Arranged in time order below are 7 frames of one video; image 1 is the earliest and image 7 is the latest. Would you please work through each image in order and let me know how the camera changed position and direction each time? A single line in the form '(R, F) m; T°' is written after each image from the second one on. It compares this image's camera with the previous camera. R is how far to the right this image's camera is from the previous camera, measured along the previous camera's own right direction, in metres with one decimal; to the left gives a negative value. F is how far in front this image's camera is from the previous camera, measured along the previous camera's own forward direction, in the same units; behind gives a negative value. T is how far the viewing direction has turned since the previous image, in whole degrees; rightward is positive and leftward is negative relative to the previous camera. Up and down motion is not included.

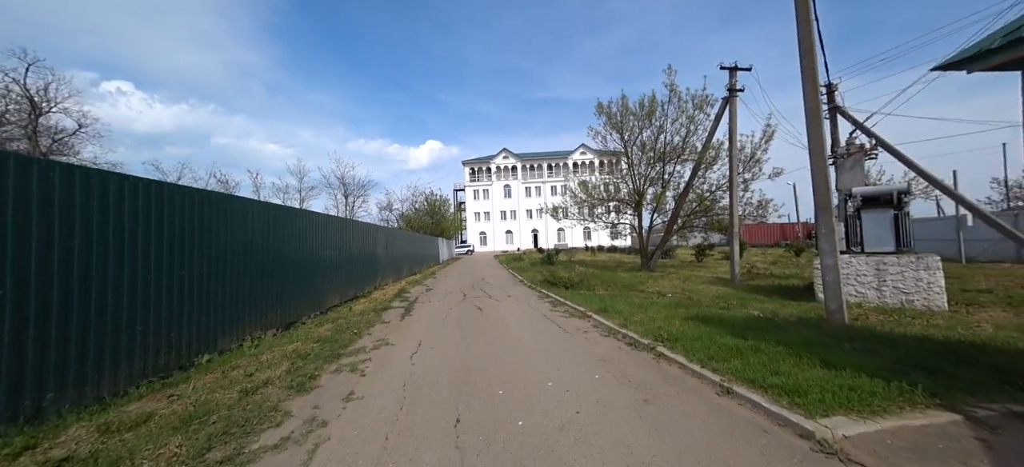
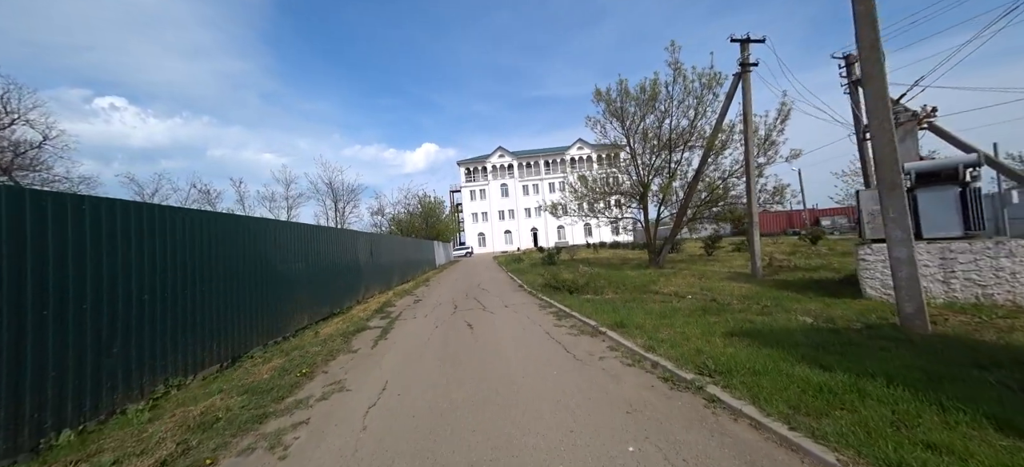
(+0.1, +1.3) m; 0°
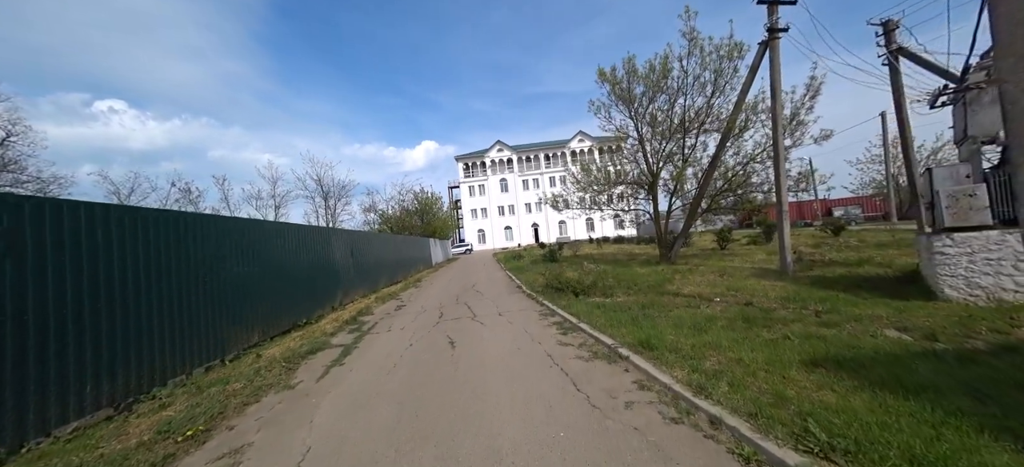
(+0.2, +1.5) m; 0°
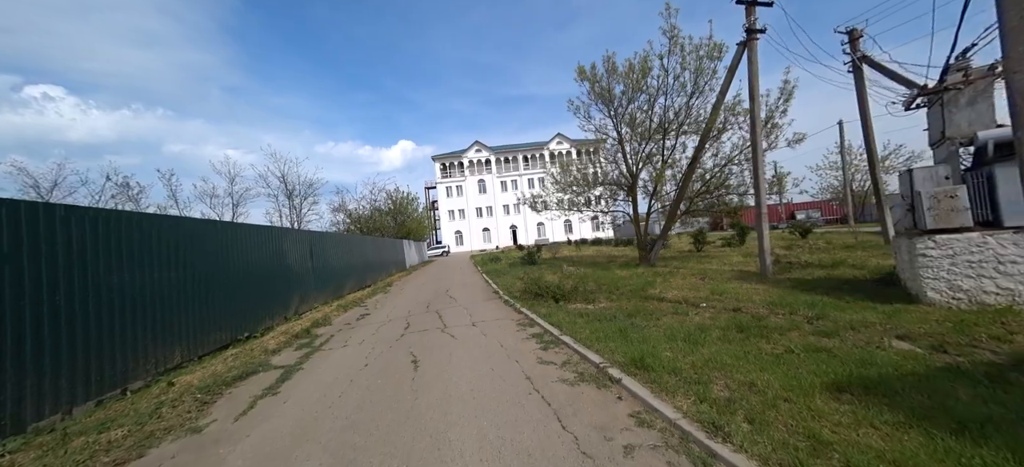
(0.0, +0.7) m; +4°
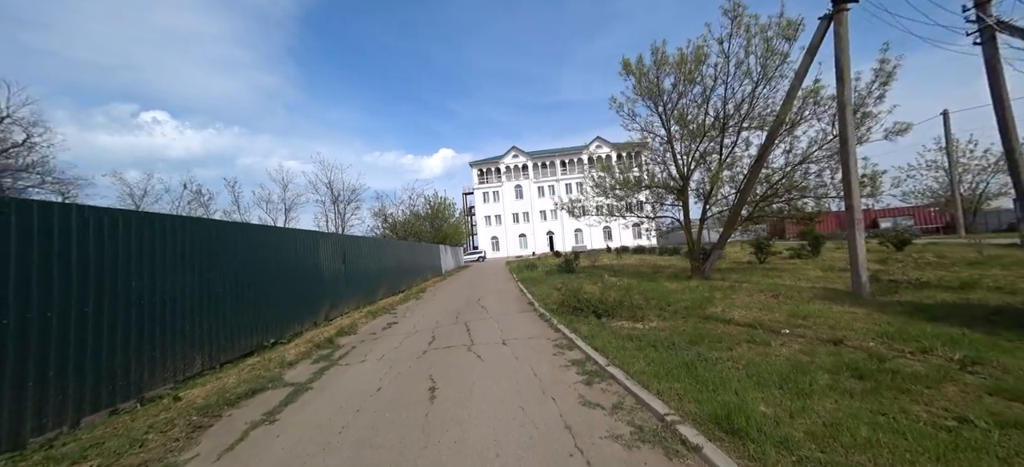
(0.0, +0.9) m; -6°
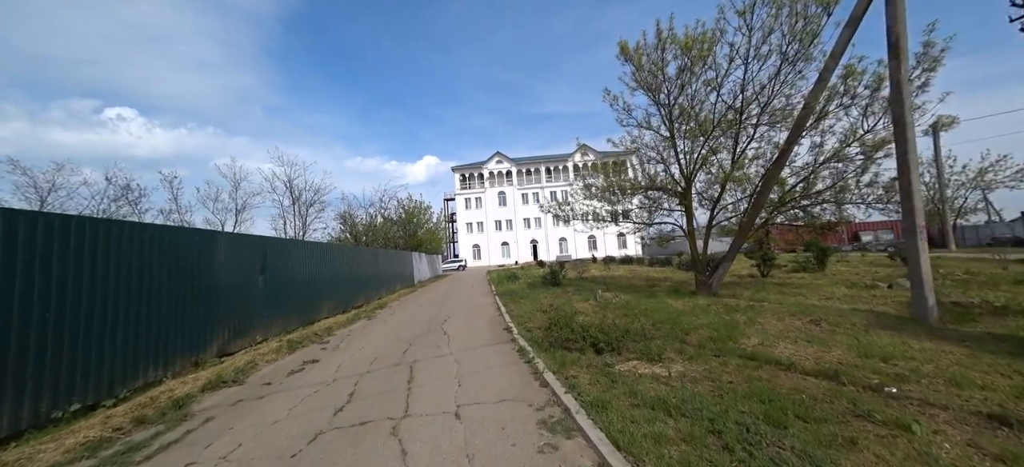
(+0.2, +2.4) m; +3°
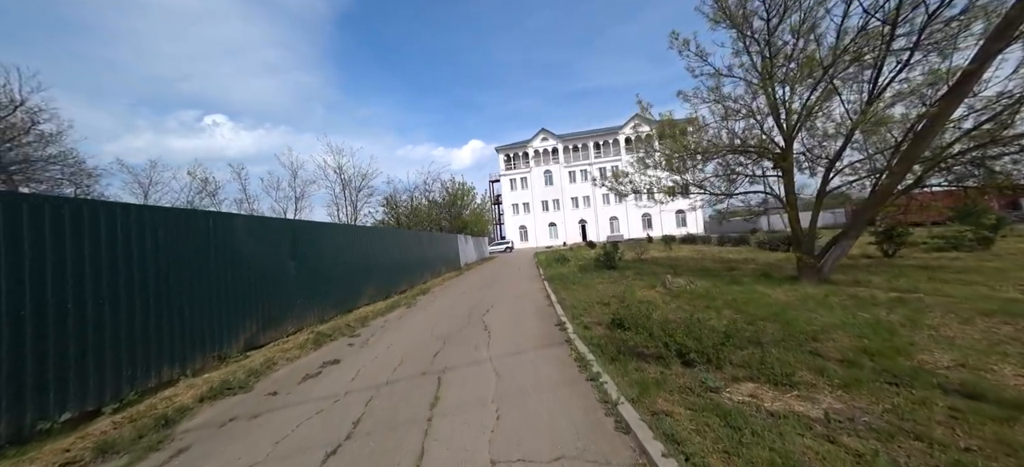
(-0.1, +1.6) m; -9°
